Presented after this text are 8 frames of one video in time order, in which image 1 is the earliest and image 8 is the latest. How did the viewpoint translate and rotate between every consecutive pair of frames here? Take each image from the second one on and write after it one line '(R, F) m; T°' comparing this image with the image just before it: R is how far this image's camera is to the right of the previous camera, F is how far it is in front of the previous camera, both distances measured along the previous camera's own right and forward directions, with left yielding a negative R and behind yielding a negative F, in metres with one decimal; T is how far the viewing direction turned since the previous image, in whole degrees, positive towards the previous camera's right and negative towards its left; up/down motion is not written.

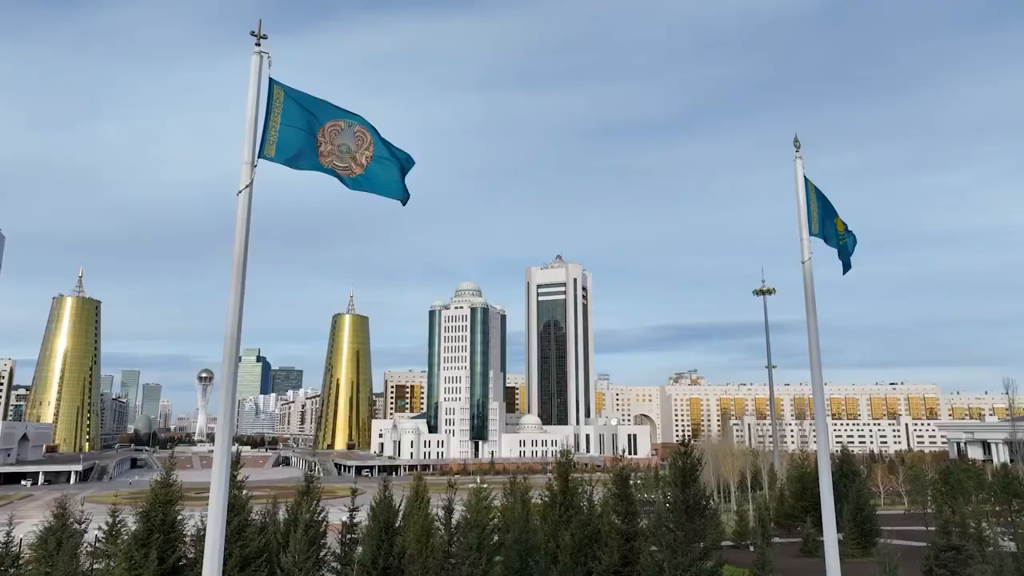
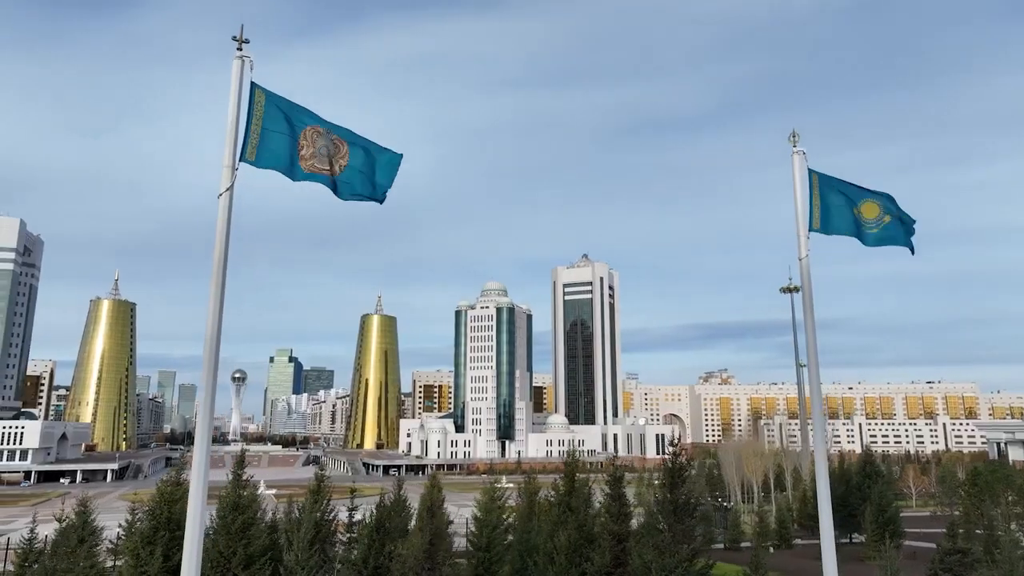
(+0.8, +0.1) m; -2°
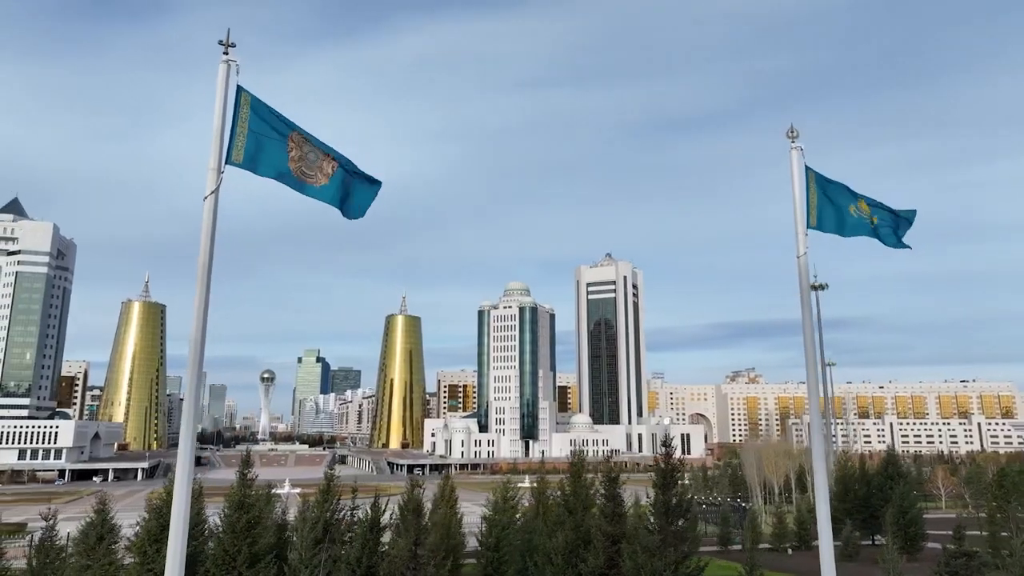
(+0.6, +0.1) m; -2°
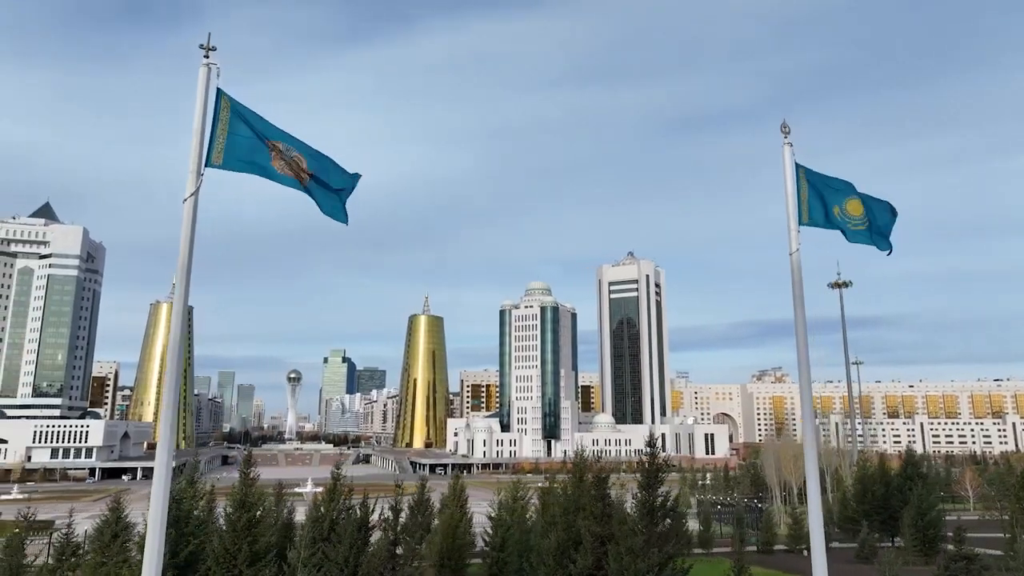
(+0.7, +0.1) m; -2°
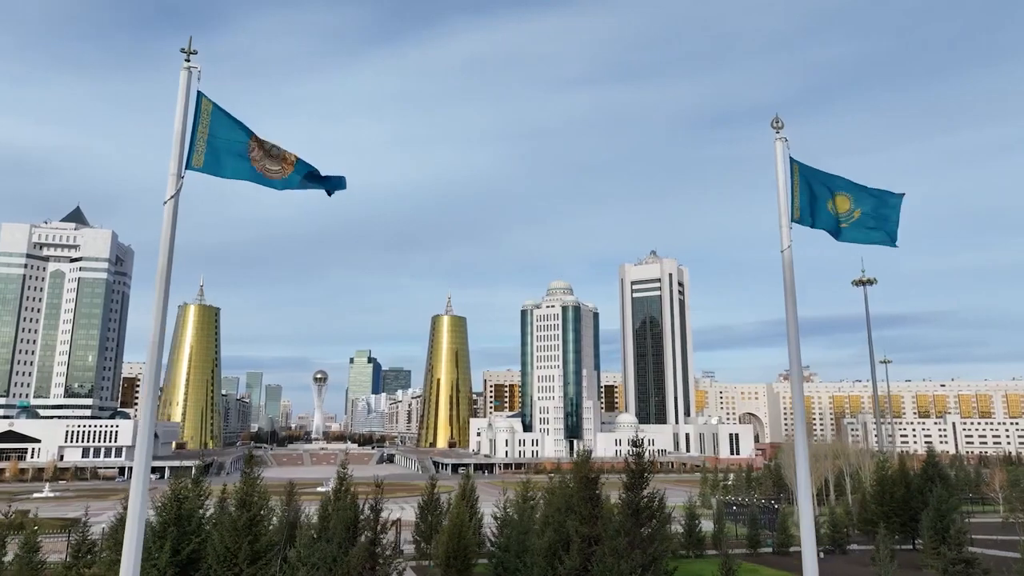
(+0.7, +0.1) m; -2°
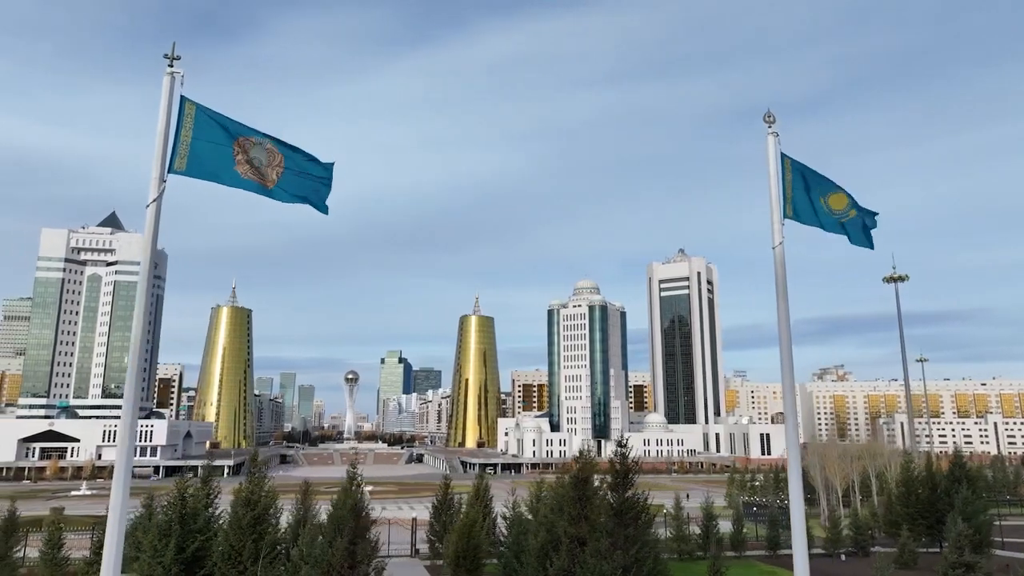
(+0.8, +0.1) m; -2°
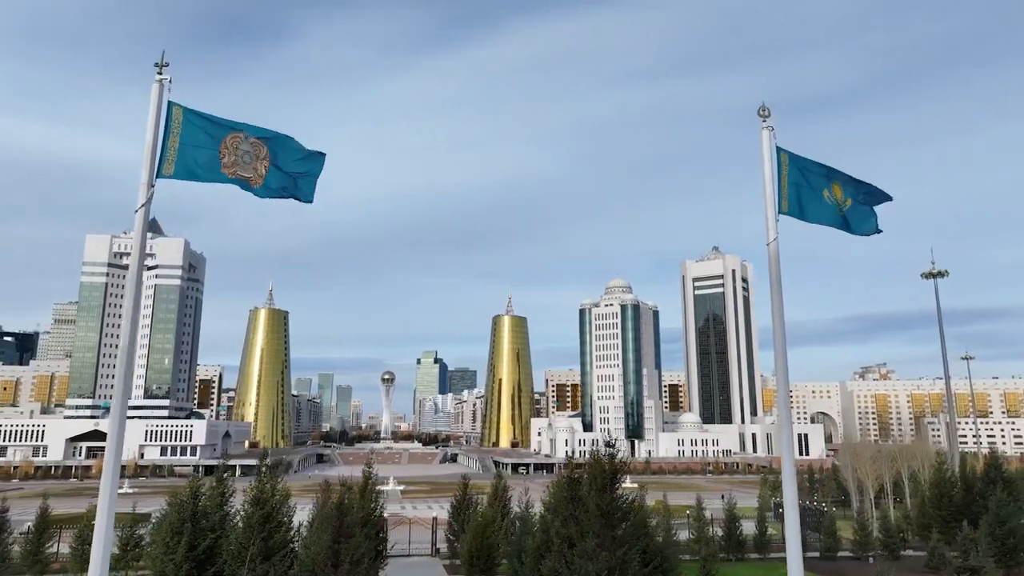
(+0.8, 0.0) m; -3°
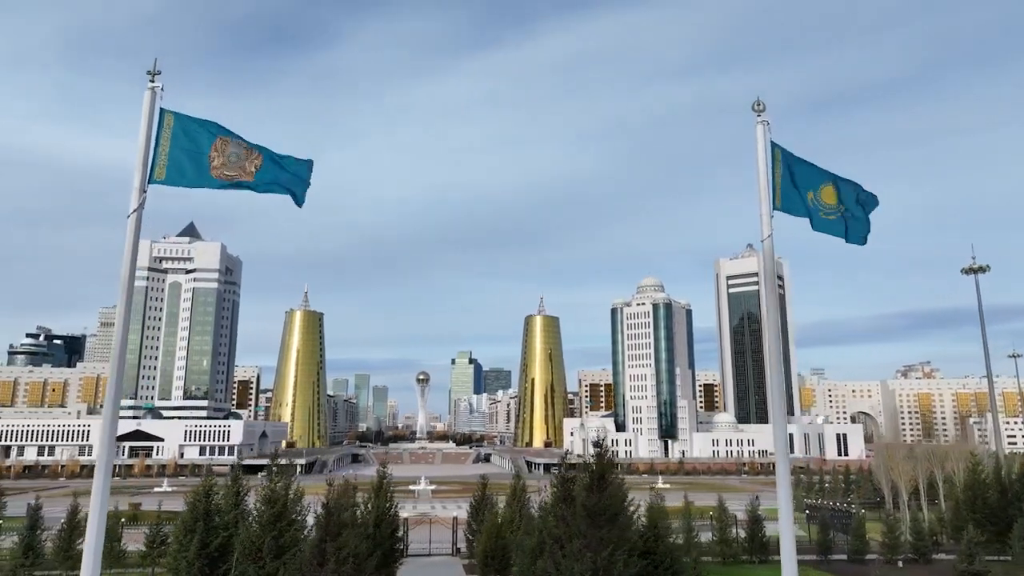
(+0.8, 0.0) m; -3°
